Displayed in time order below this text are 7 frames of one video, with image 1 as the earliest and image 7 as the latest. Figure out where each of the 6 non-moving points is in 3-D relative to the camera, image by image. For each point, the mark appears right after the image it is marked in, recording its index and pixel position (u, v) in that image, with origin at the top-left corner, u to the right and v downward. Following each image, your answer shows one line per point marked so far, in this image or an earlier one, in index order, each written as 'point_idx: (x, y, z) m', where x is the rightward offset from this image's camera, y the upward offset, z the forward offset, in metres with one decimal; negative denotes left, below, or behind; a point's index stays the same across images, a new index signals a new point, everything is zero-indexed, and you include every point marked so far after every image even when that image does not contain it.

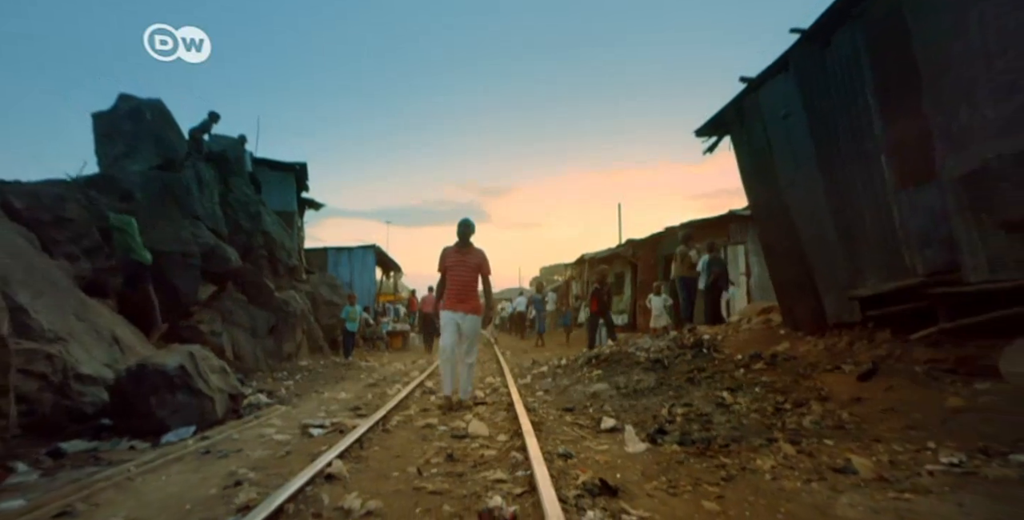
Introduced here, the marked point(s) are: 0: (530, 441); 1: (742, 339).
0: (+0.1, -1.6, +4.4) m
1: (+3.7, -1.3, +8.4) m
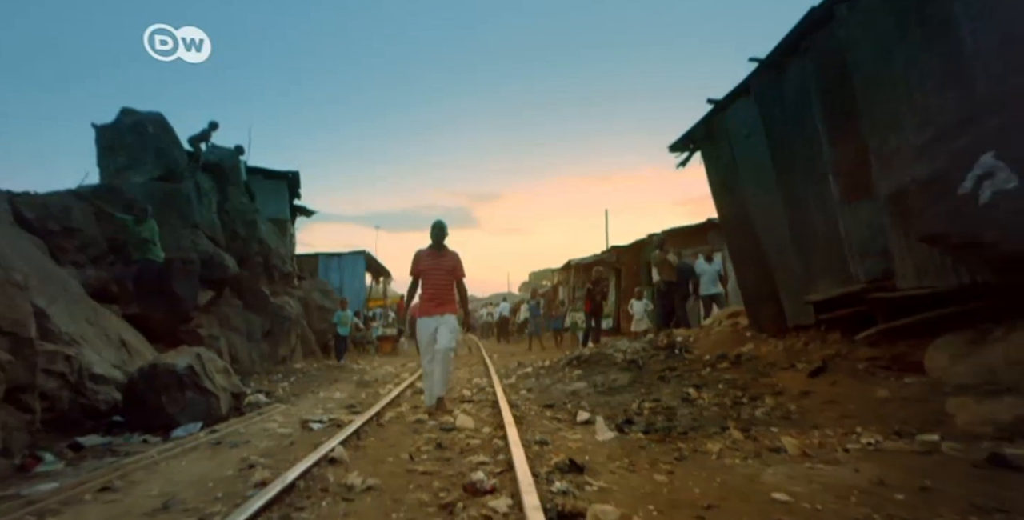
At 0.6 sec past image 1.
0: (-0.1, -1.7, +4.9) m
1: (+3.4, -1.4, +9.0) m
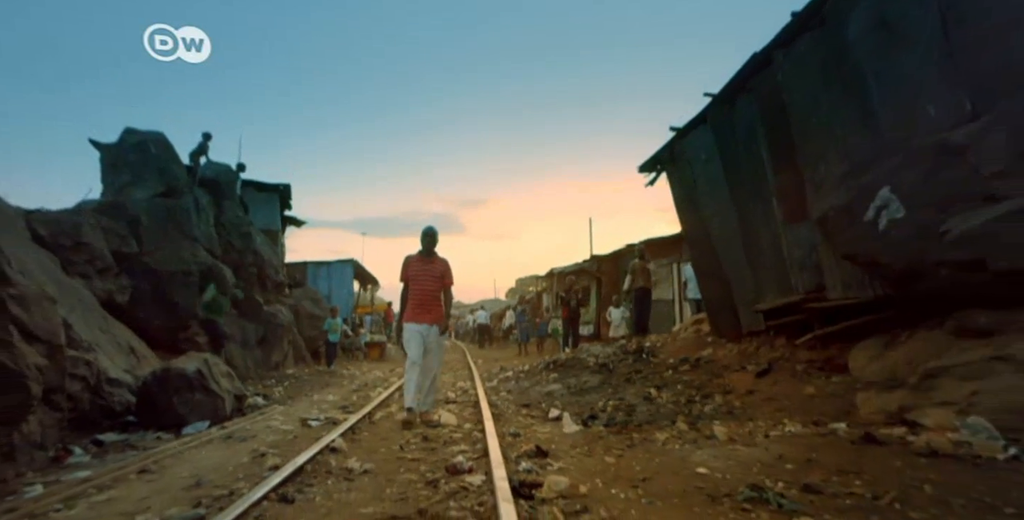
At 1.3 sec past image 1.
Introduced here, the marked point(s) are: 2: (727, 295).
0: (-0.3, -1.8, +5.7) m
1: (+3.1, -1.6, +9.8) m
2: (+3.7, -0.6, +9.0) m
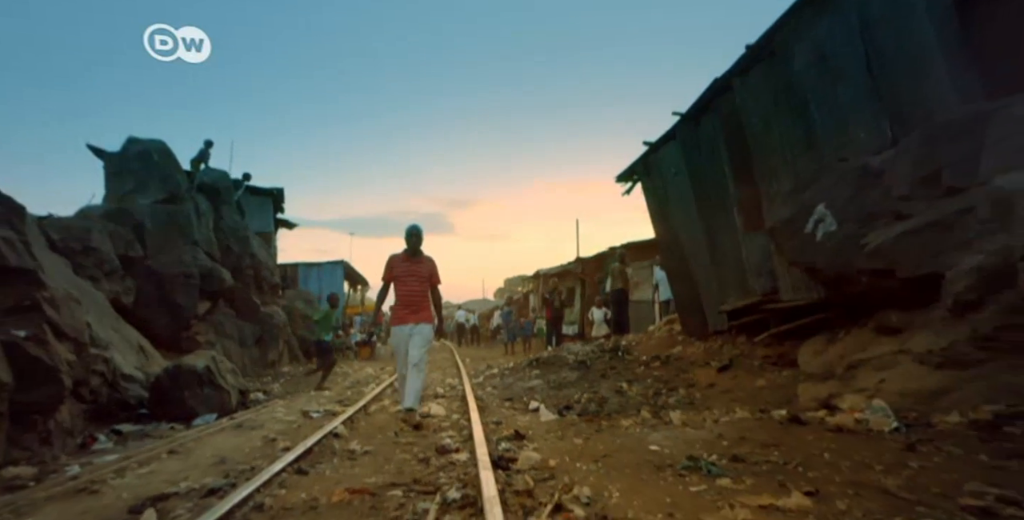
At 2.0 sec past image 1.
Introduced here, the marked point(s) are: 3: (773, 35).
0: (-0.5, -1.9, +6.3) m
1: (+2.8, -1.7, +10.6) m
2: (+3.4, -0.7, +9.8) m
3: (+3.5, +3.0, +7.1) m
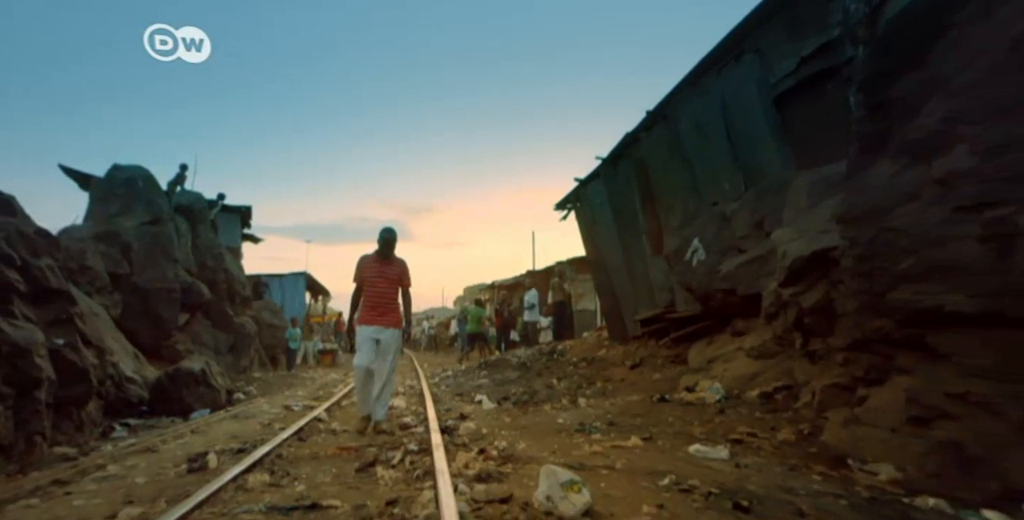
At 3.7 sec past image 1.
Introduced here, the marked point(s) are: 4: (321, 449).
0: (-1.3, -2.2, +7.9) m
1: (+1.6, -2.1, +12.4) m
2: (+2.4, -1.1, +11.7) m
3: (+2.7, +2.7, +9.0) m
4: (-1.9, -1.9, +5.2) m
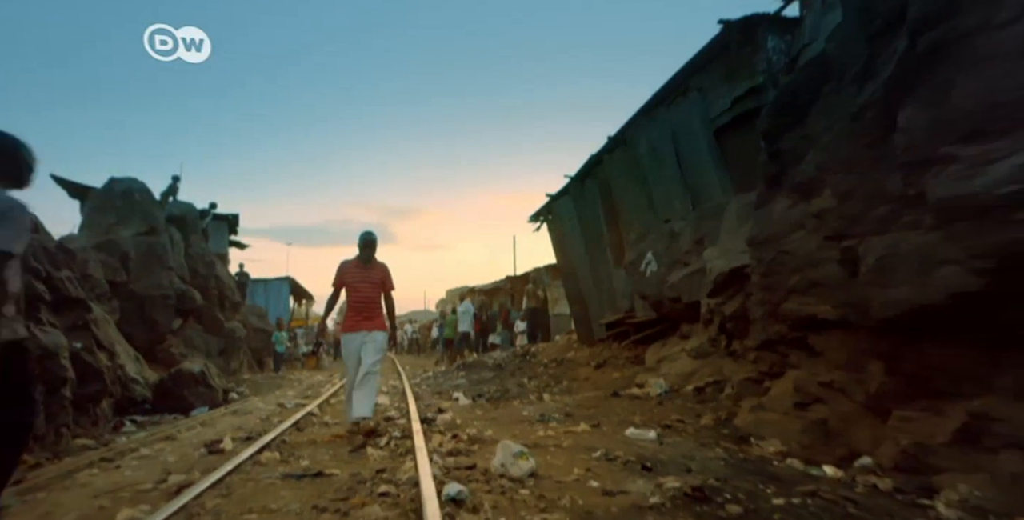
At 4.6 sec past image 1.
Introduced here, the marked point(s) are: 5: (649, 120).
0: (-1.8, -2.4, +8.8) m
1: (+1.1, -2.3, +13.4) m
2: (+1.8, -1.3, +12.7) m
3: (+2.2, +2.5, +10.1) m
4: (-2.3, -2.1, +6.1) m
5: (+2.5, +2.6, +9.5) m
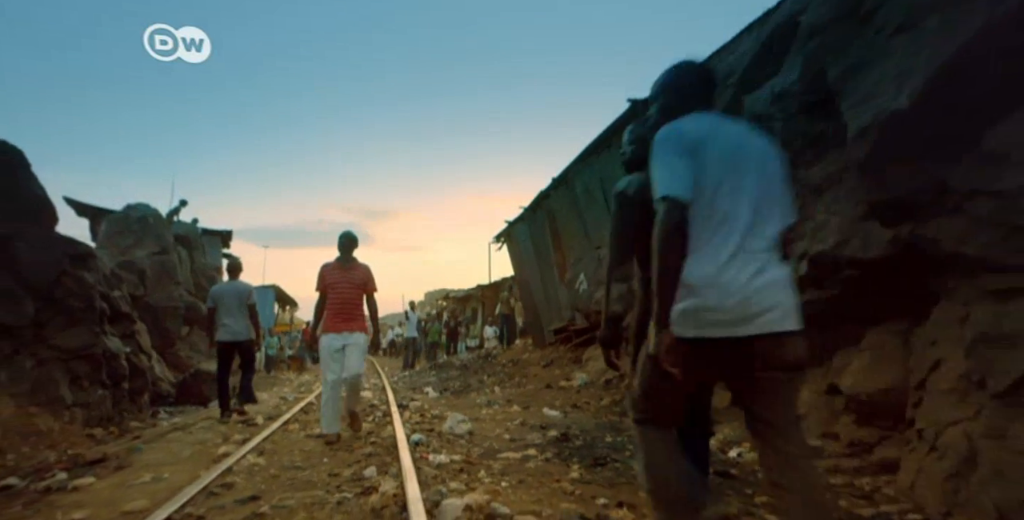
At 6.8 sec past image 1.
0: (-2.6, -2.8, +10.8) m
1: (+0.1, -2.7, +15.5) m
2: (+0.8, -1.7, +14.9) m
3: (+1.3, +2.1, +12.3) m
4: (-3.0, -2.4, +8.1) m
5: (+1.6, +2.1, +11.7) m
